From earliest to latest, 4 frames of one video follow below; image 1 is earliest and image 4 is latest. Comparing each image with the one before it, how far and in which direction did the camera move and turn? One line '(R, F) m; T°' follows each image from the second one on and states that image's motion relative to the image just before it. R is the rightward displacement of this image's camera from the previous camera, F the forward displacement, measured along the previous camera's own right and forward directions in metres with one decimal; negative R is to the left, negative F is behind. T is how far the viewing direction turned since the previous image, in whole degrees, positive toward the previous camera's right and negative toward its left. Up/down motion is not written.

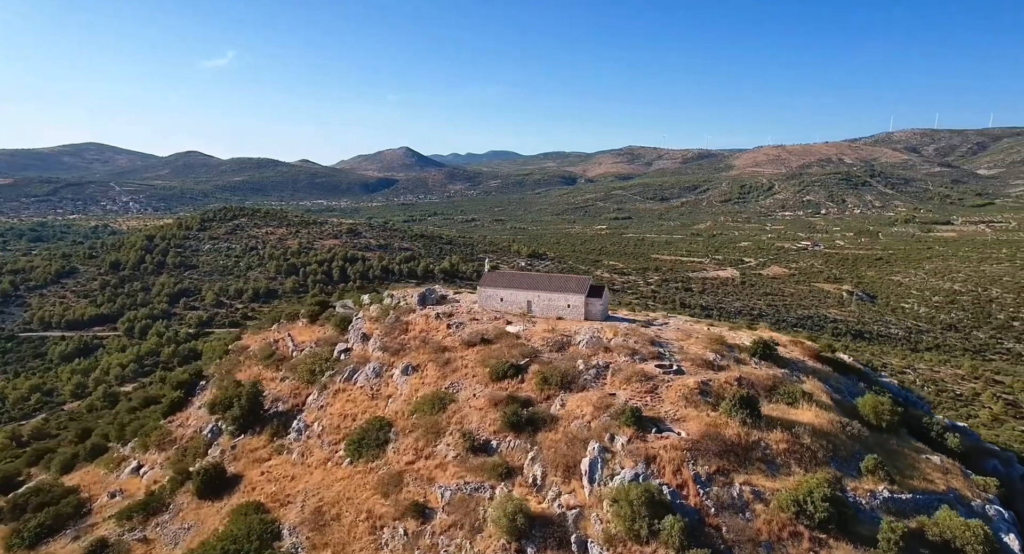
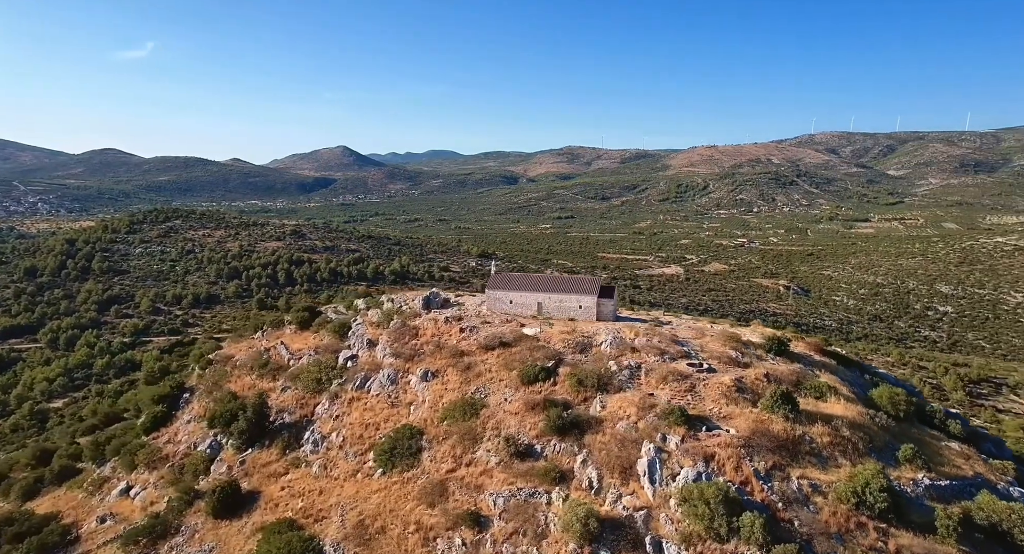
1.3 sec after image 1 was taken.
(-4.2, +0.3) m; +5°
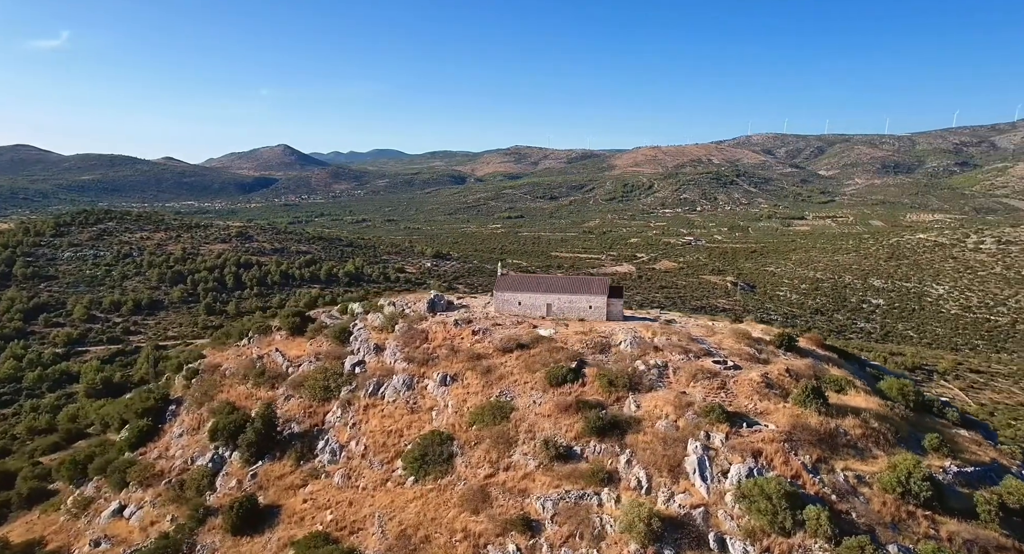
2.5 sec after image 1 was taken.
(-3.7, +0.3) m; +5°
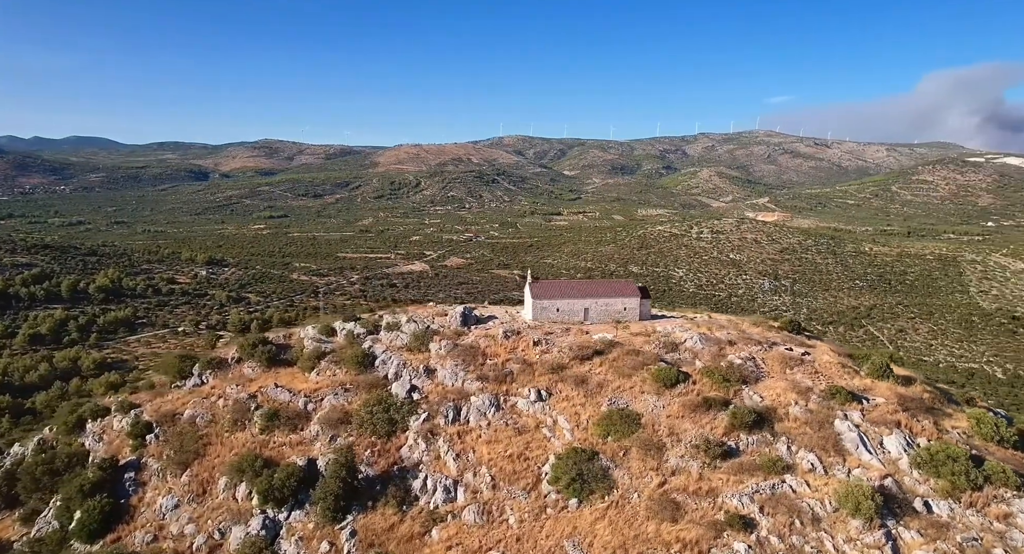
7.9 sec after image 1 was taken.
(-16.1, +4.1) m; +22°
